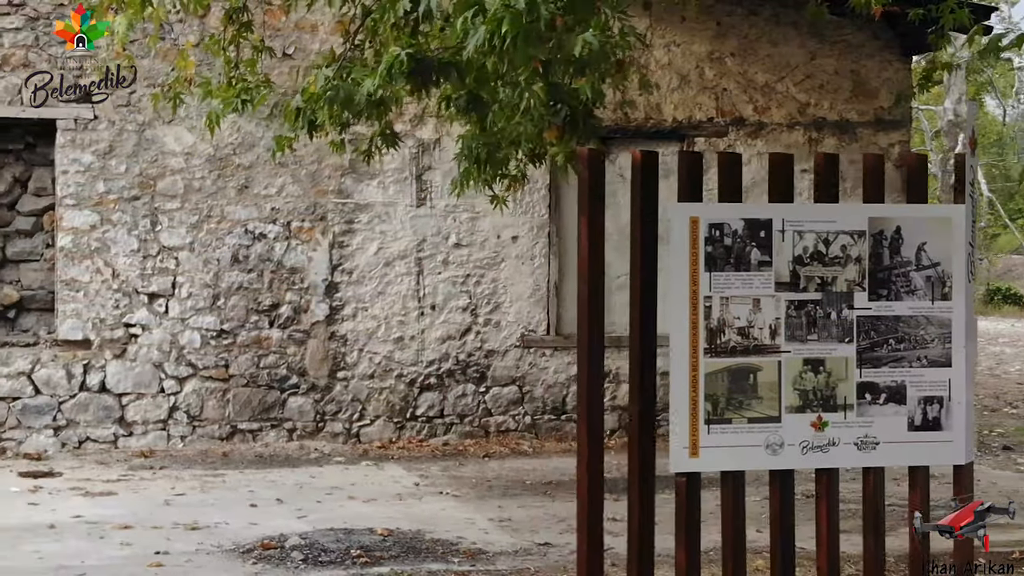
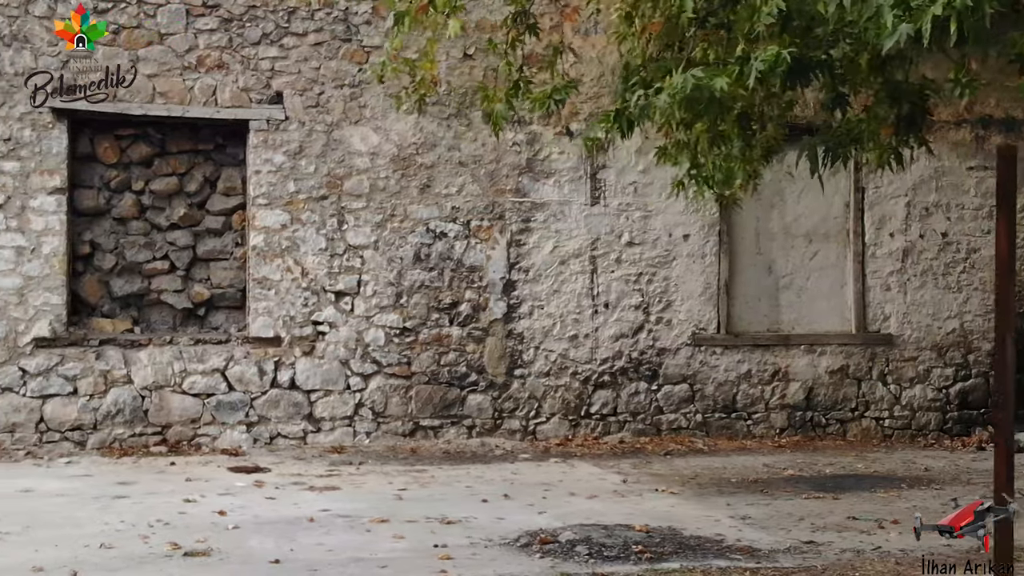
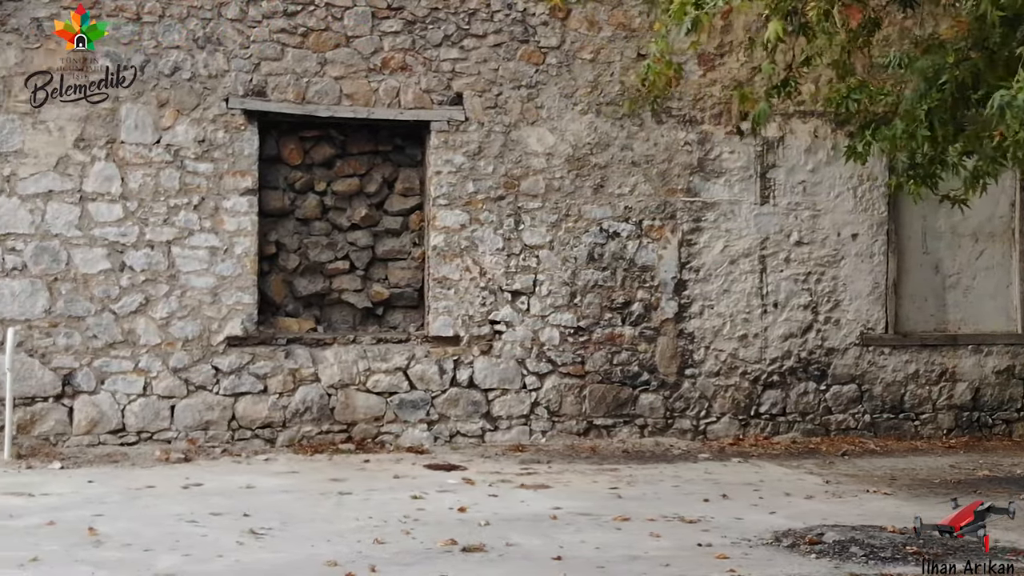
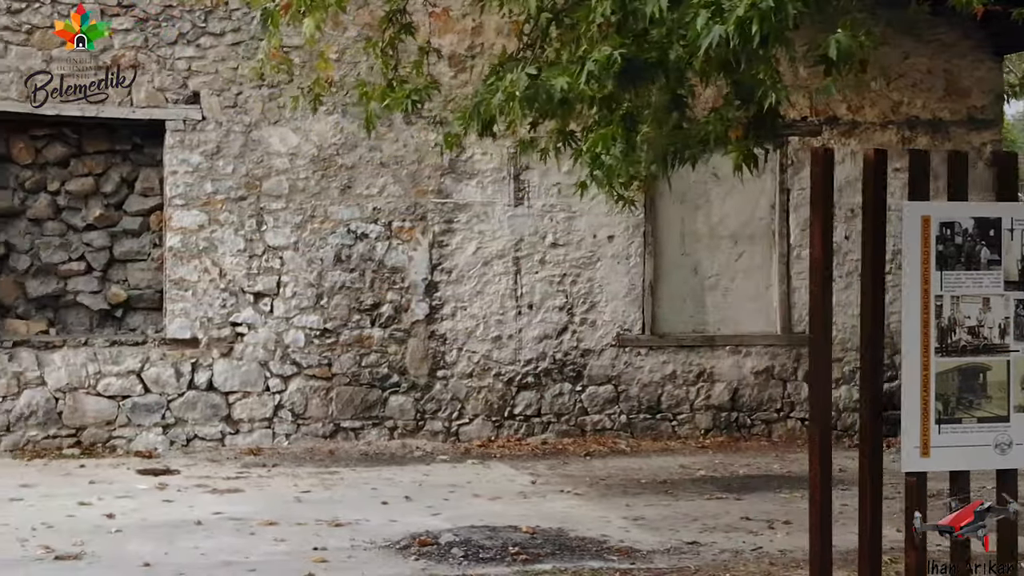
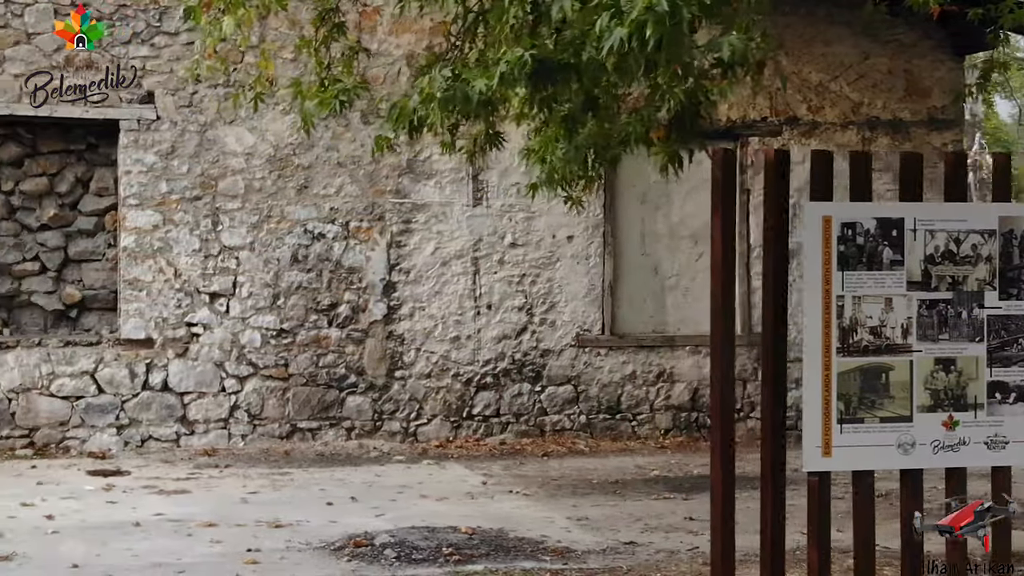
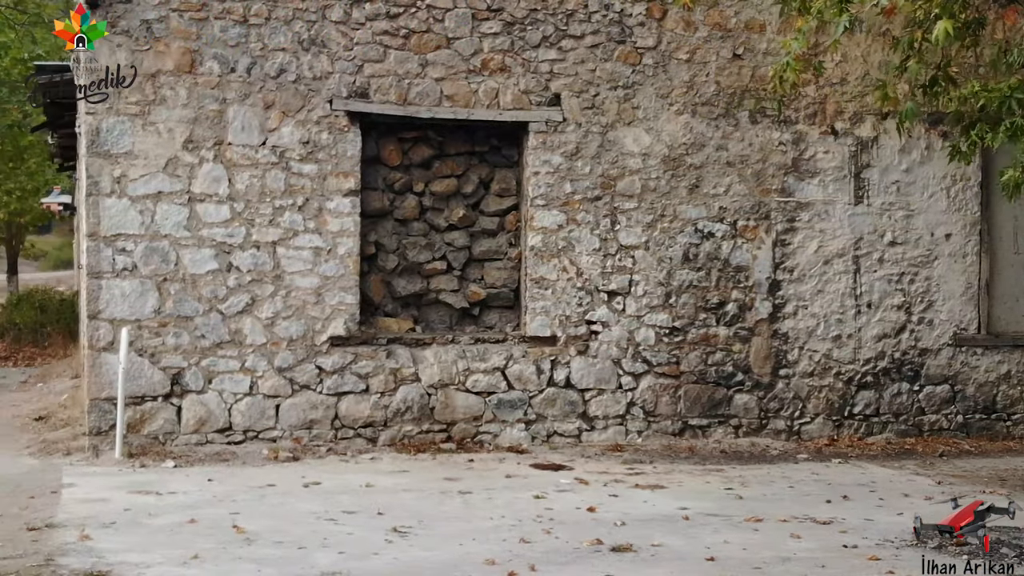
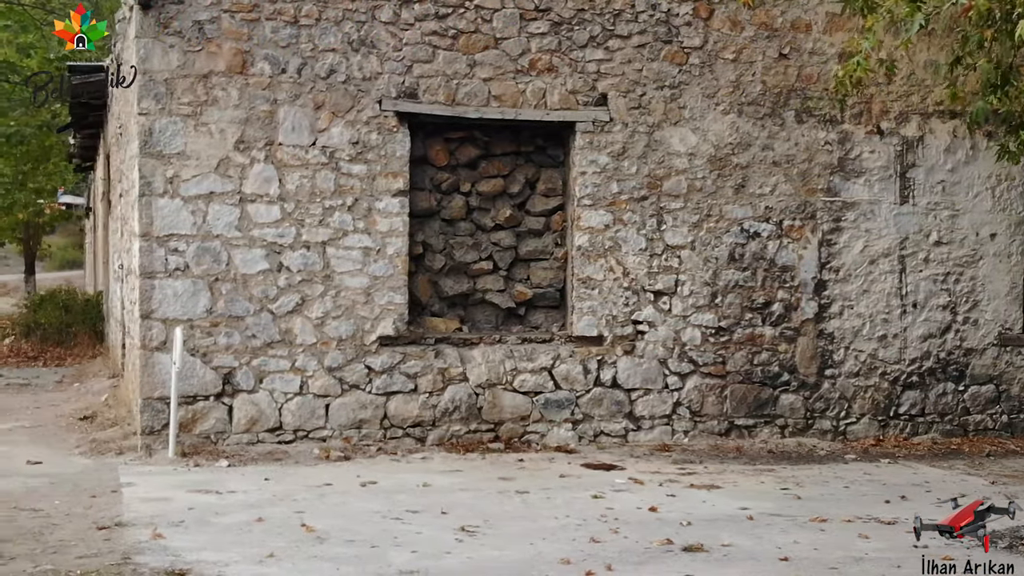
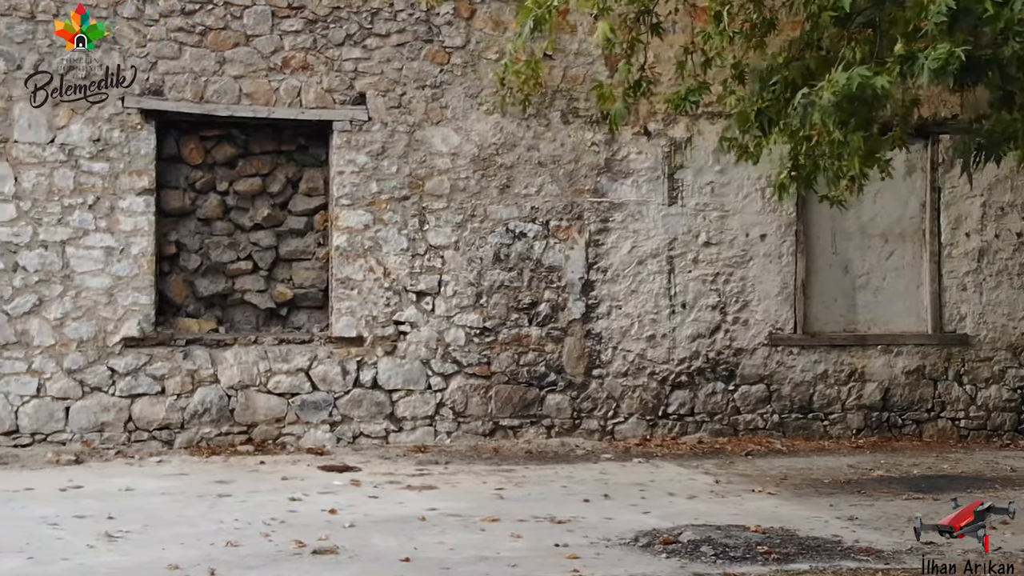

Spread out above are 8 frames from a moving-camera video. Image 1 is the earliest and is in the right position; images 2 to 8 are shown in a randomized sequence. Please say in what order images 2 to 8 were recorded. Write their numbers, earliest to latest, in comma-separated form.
5, 4, 2, 8, 3, 6, 7
